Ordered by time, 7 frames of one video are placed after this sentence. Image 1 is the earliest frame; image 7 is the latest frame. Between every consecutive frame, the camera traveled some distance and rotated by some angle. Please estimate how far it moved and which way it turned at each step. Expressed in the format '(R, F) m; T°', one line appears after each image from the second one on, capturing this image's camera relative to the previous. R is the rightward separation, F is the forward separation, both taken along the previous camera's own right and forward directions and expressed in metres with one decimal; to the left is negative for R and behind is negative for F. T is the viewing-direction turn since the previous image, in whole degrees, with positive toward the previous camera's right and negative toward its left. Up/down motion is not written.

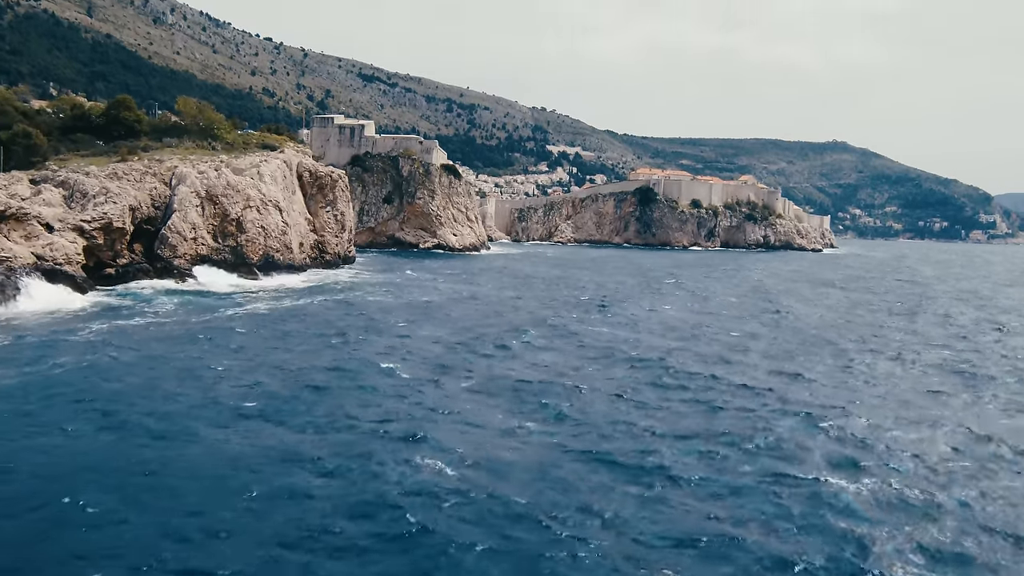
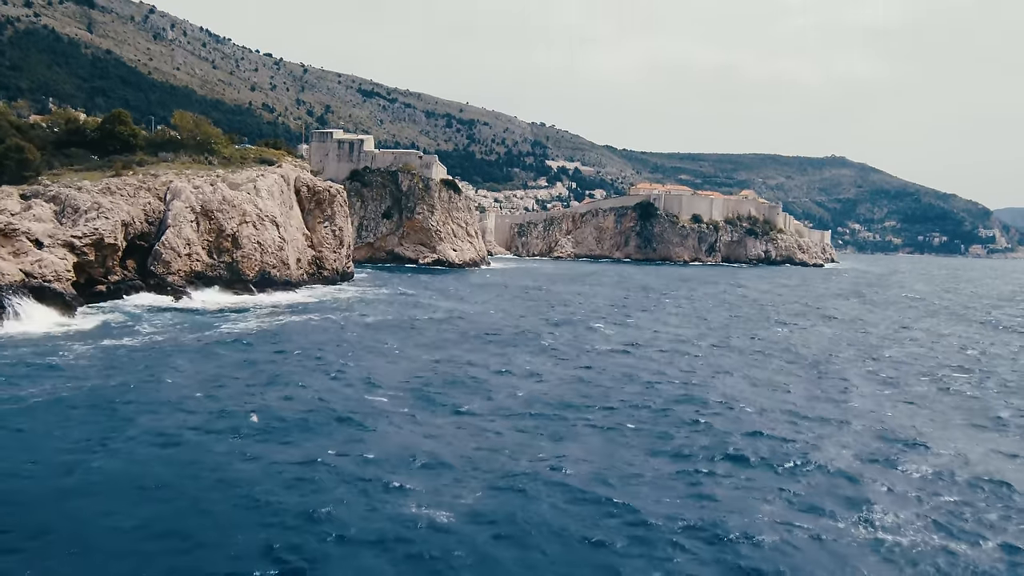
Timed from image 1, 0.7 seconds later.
(-0.1, +0.7) m; 0°
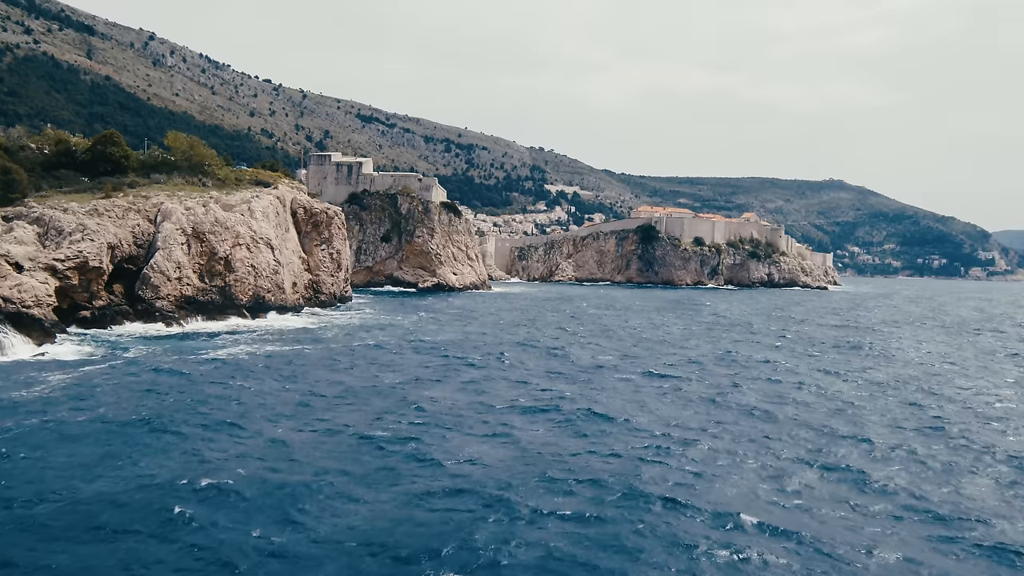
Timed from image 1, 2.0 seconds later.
(-0.2, +1.4) m; 0°
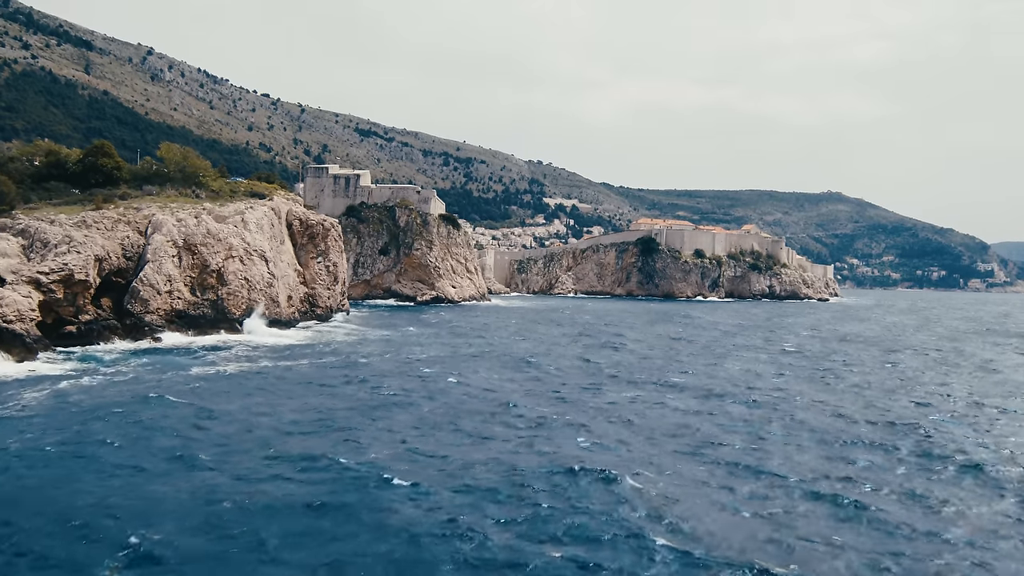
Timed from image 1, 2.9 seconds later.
(-0.1, +1.0) m; 0°
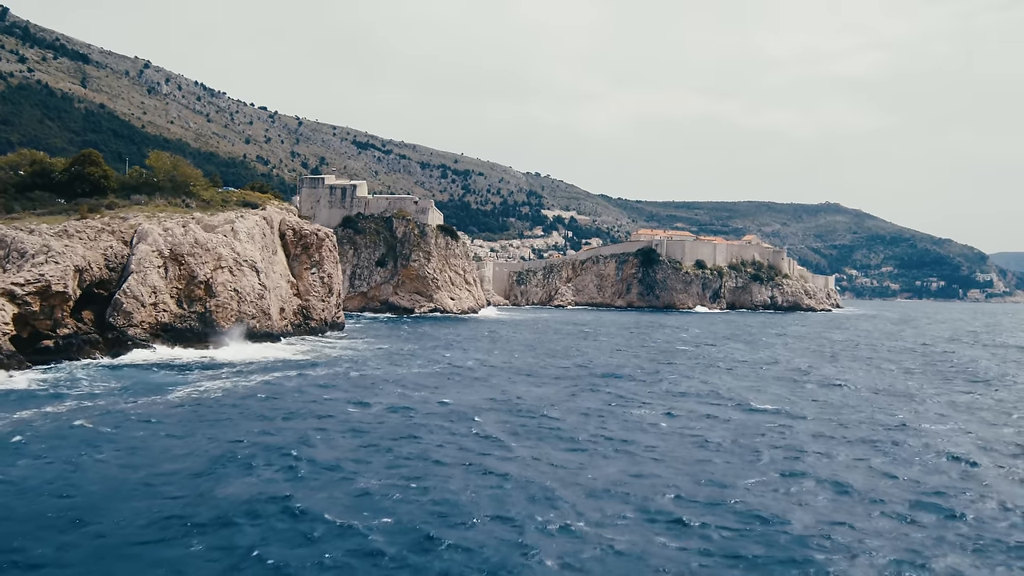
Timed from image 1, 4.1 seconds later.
(-0.1, +1.4) m; 0°
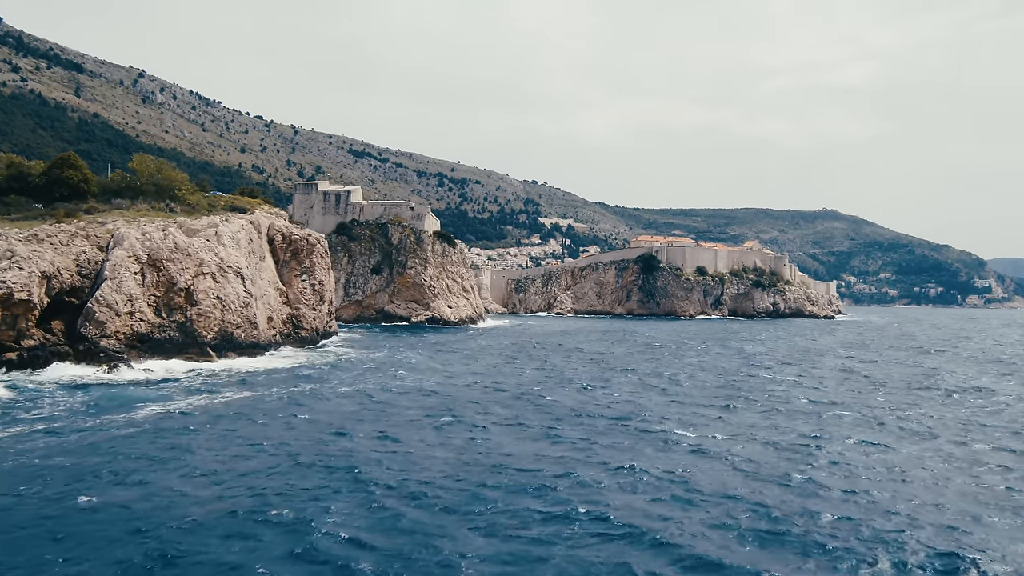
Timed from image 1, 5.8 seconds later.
(-0.1, +1.9) m; 0°
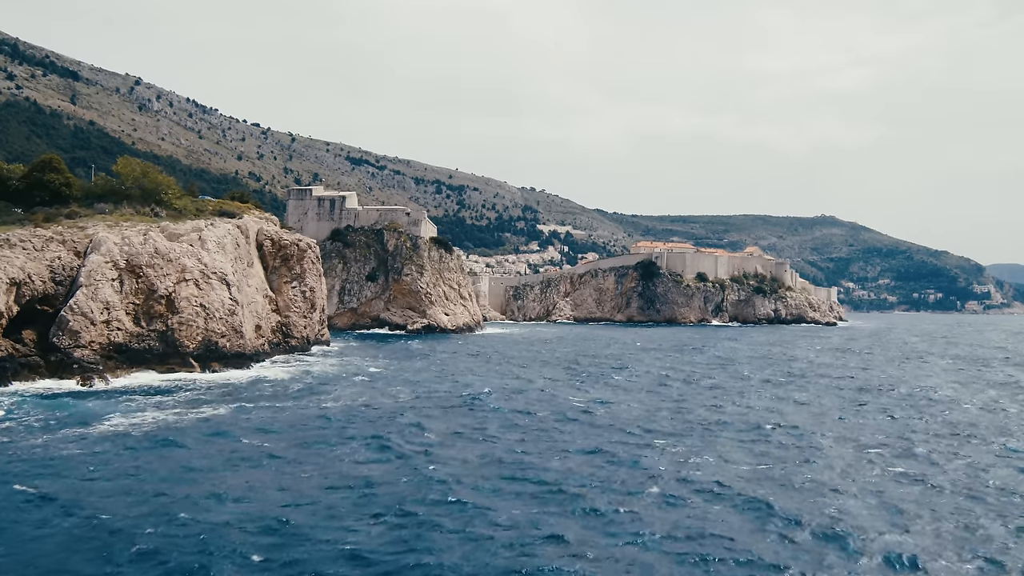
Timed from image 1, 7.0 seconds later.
(0.0, +1.4) m; 0°
